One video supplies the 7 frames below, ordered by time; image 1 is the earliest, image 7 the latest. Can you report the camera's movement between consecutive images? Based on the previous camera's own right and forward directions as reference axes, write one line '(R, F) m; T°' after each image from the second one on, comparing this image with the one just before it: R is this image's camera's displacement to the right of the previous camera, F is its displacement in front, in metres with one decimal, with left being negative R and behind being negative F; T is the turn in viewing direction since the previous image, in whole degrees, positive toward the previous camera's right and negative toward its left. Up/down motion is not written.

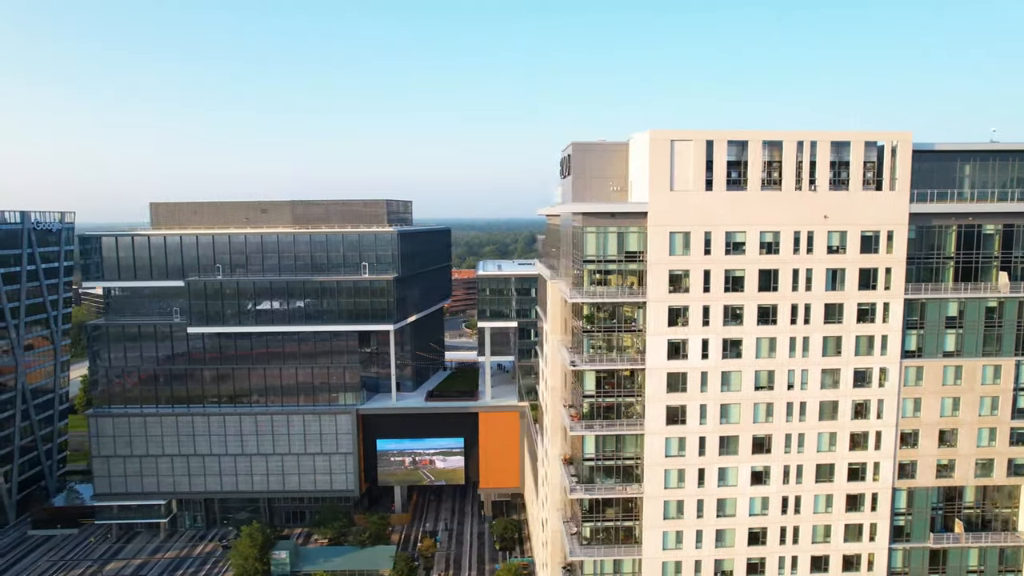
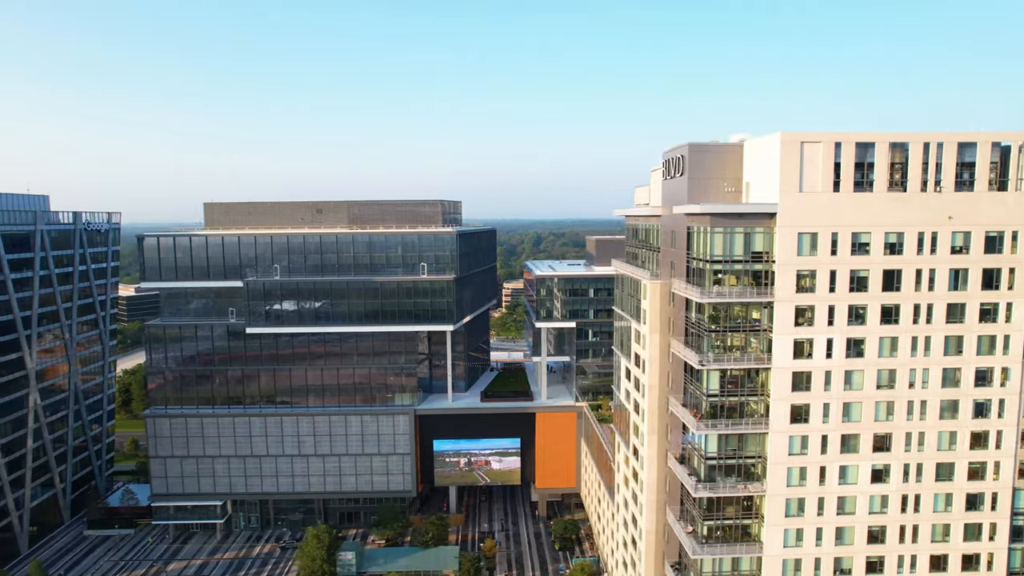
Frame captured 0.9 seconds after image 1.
(-4.2, -0.2) m; 0°
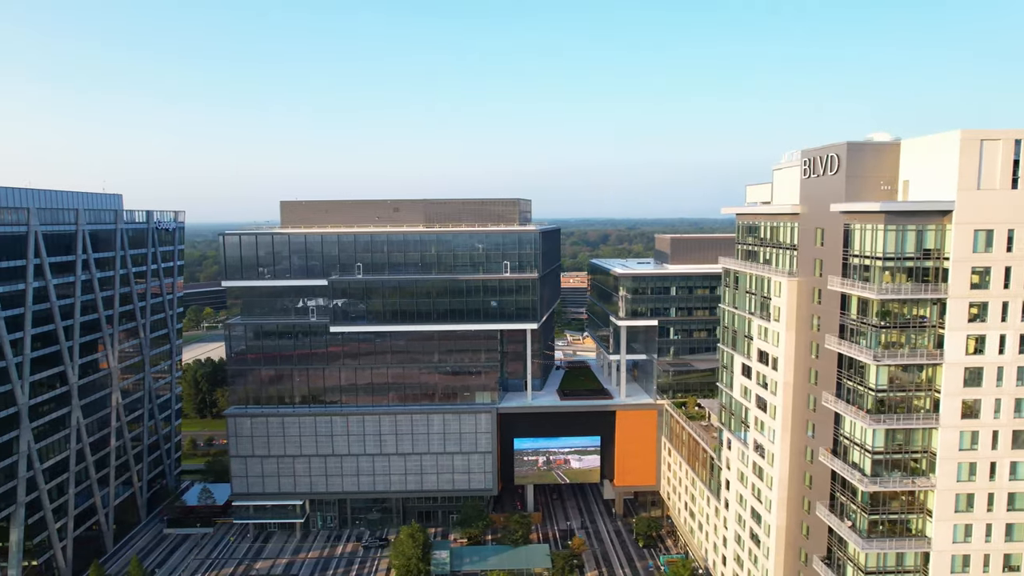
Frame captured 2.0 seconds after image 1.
(-5.7, 0.0) m; 0°
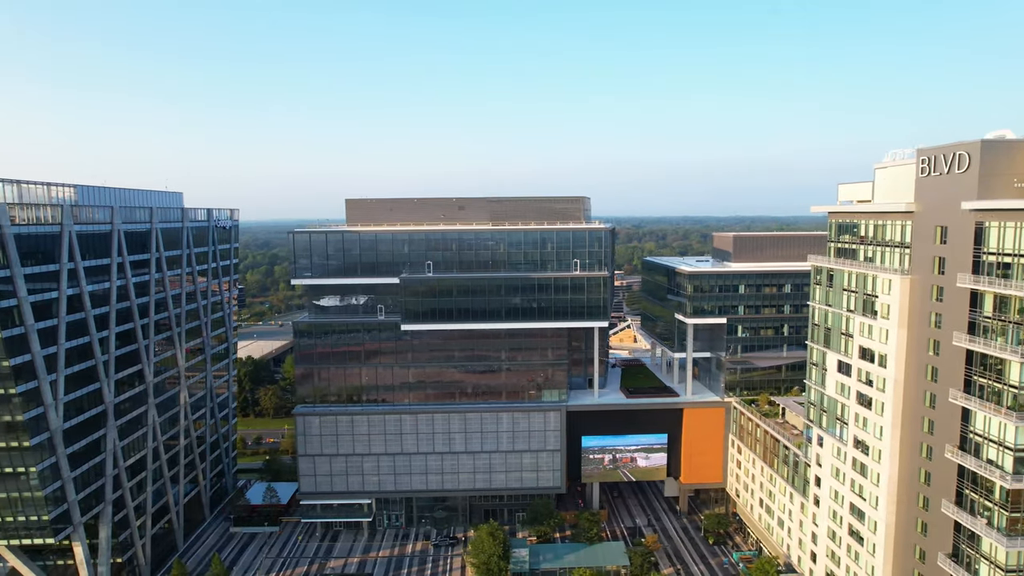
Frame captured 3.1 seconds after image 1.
(-4.9, 0.0) m; 0°
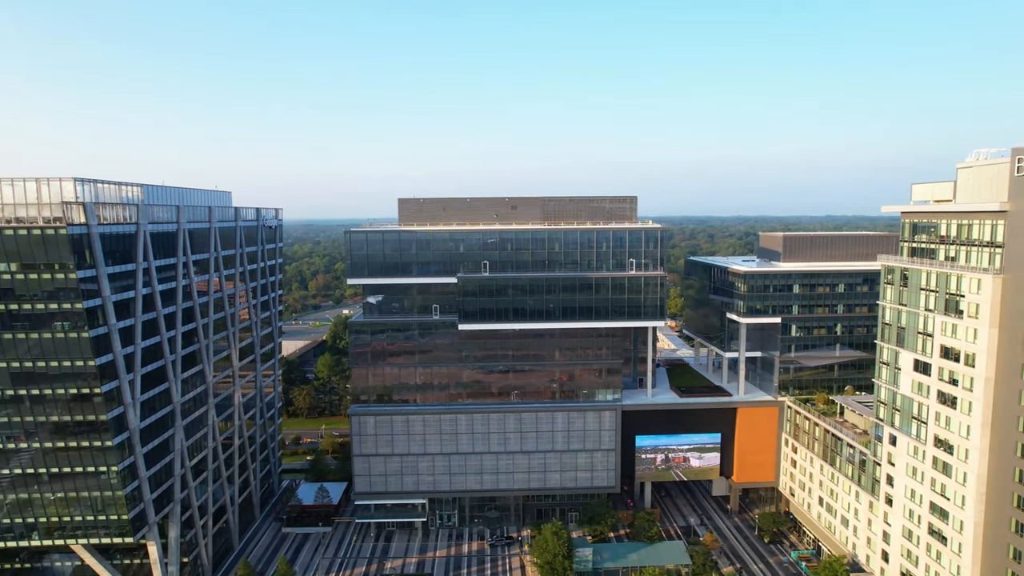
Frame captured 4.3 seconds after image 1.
(-4.0, 0.0) m; 0°
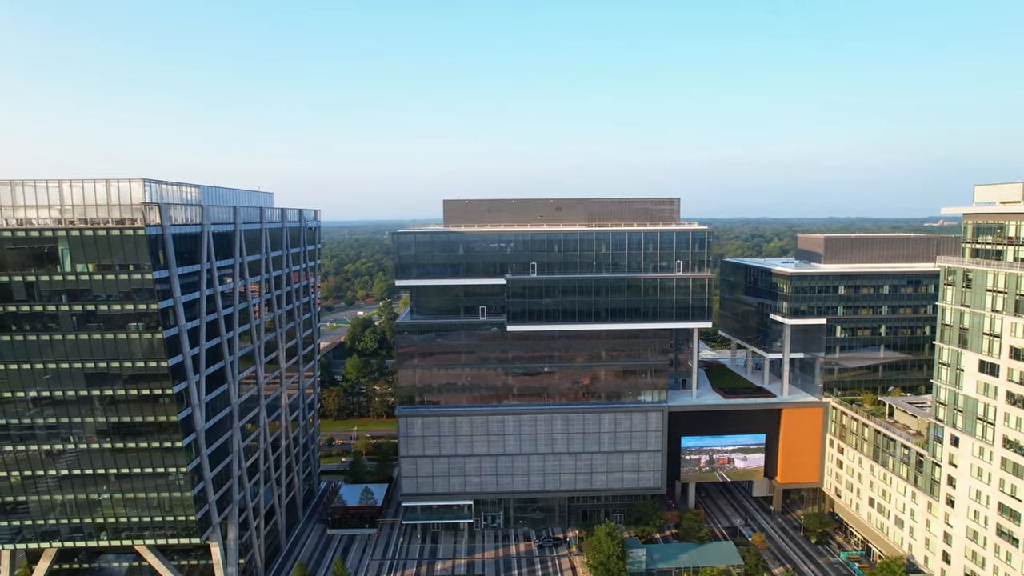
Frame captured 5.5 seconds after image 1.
(-3.5, 0.0) m; 0°
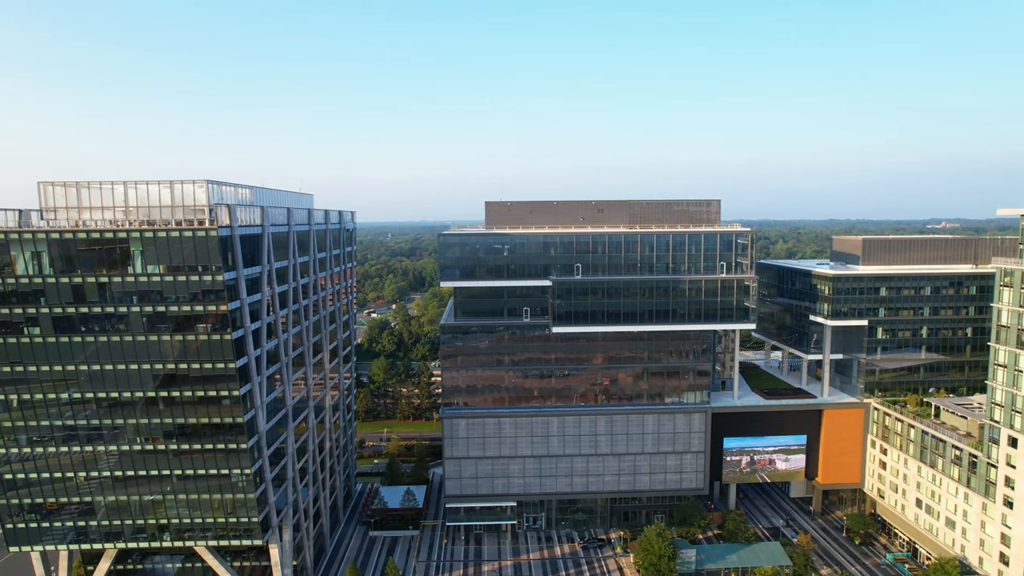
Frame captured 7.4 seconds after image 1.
(-3.3, 0.0) m; 0°
